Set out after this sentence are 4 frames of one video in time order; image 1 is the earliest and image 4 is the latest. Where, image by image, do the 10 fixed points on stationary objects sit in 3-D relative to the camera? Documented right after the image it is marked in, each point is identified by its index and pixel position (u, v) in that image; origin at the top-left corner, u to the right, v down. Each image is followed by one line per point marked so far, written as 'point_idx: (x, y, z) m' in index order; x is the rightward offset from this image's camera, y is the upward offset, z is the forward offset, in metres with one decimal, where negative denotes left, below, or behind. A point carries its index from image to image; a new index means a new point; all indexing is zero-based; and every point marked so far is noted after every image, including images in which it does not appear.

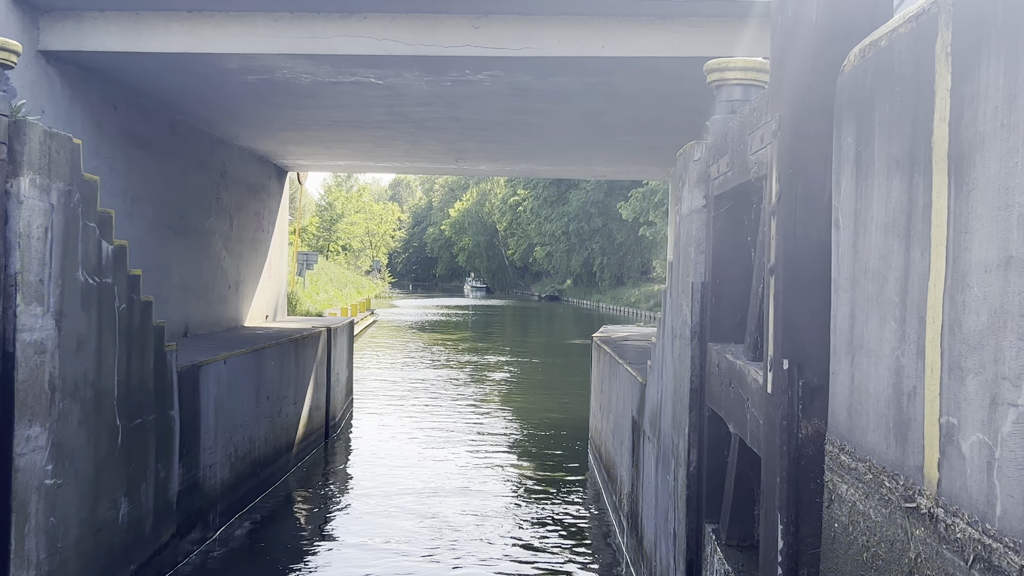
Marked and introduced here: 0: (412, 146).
0: (-1.4, +2.0, +12.4) m
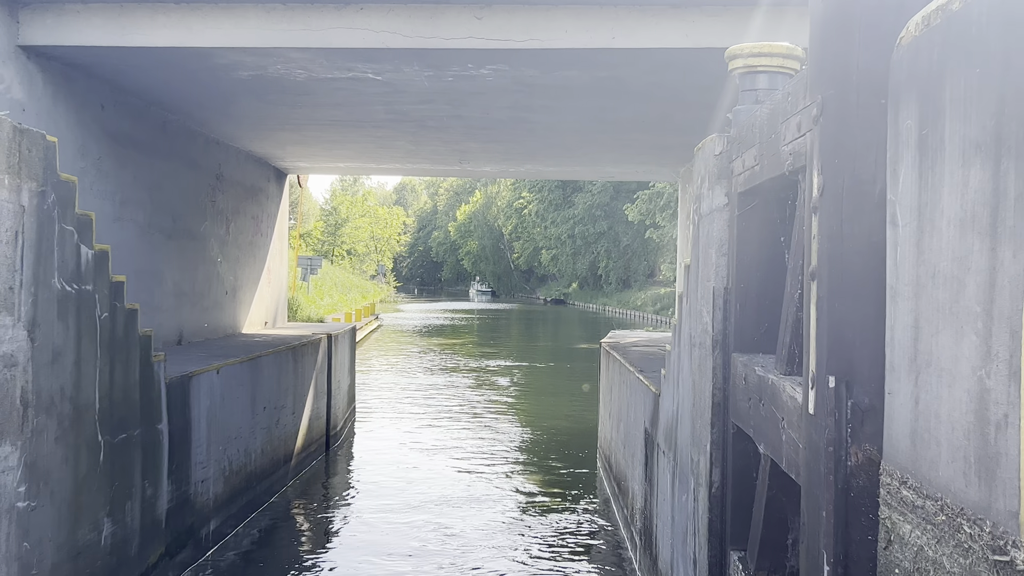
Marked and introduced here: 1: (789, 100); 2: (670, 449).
0: (-1.3, +1.9, +12.1) m
1: (+1.1, +0.7, +3.4) m
2: (+1.1, -1.1, +6.3) m
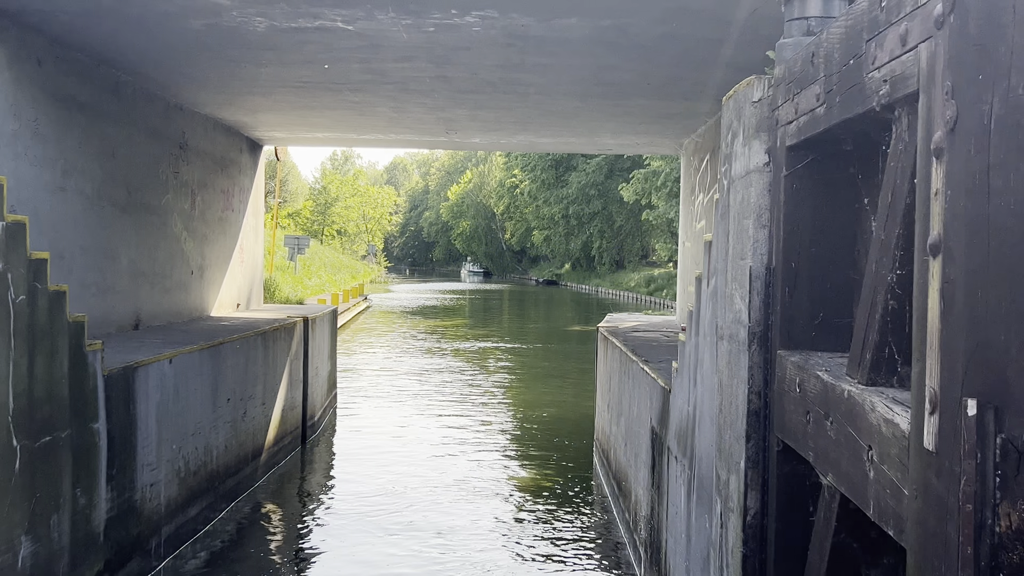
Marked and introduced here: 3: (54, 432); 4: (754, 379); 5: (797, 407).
0: (-1.4, +2.2, +11.1) m
1: (+1.0, +0.8, +2.5) m
2: (+1.1, -1.0, +5.4) m
3: (-2.9, -0.9, +5.6) m
4: (+1.0, -0.4, +3.6) m
5: (+1.0, -0.4, +3.2) m
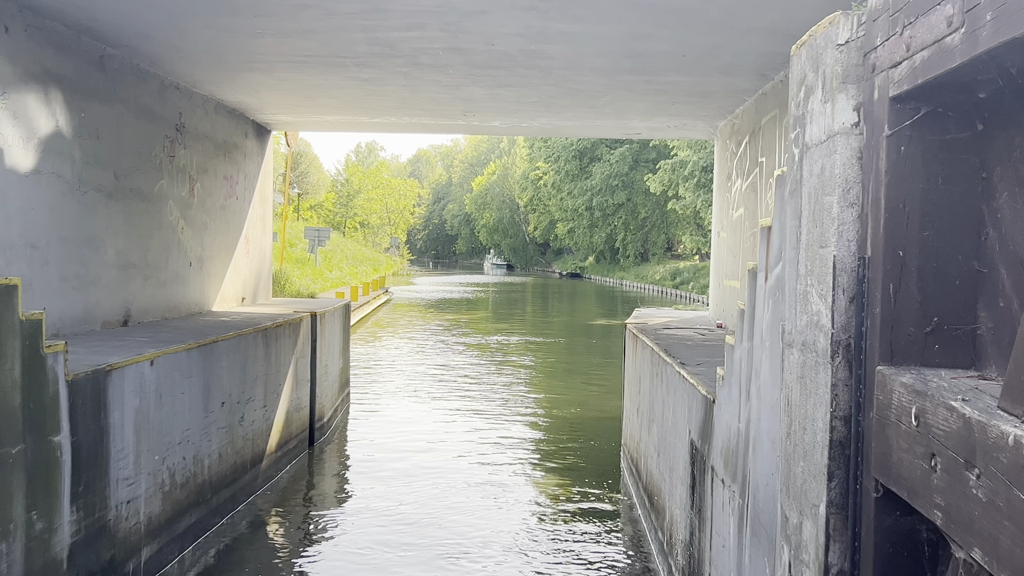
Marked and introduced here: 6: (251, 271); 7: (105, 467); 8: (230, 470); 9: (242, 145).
0: (-1.2, +2.3, +10.3) m
1: (+1.1, +0.8, +1.6) m
2: (+1.2, -1.0, +4.5) m
3: (-2.8, -0.9, +4.8) m
4: (+1.1, -0.4, +2.8) m
5: (+1.1, -0.4, +2.4) m
6: (-3.8, +0.3, +12.9) m
7: (-2.8, -1.2, +6.0) m
8: (-2.7, -1.8, +8.5) m
9: (-3.7, +1.9, +12.0) m
